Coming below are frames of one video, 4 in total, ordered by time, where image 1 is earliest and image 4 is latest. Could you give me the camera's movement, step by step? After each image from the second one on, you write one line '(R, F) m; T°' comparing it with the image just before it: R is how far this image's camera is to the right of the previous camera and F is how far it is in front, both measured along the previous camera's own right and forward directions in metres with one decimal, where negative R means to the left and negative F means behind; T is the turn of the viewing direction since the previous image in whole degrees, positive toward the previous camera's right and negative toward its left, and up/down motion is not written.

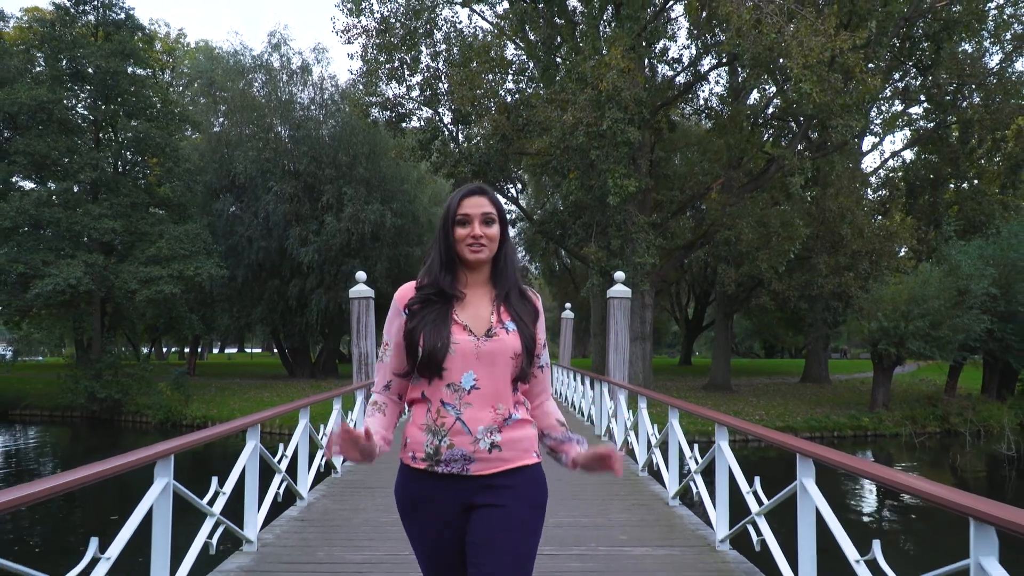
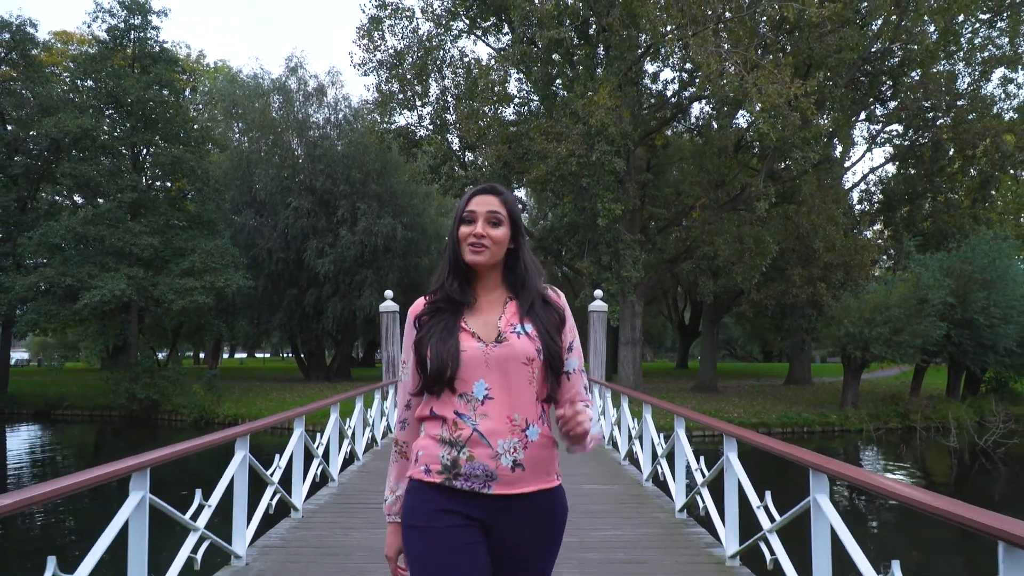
(+0.1, -1.7) m; 0°
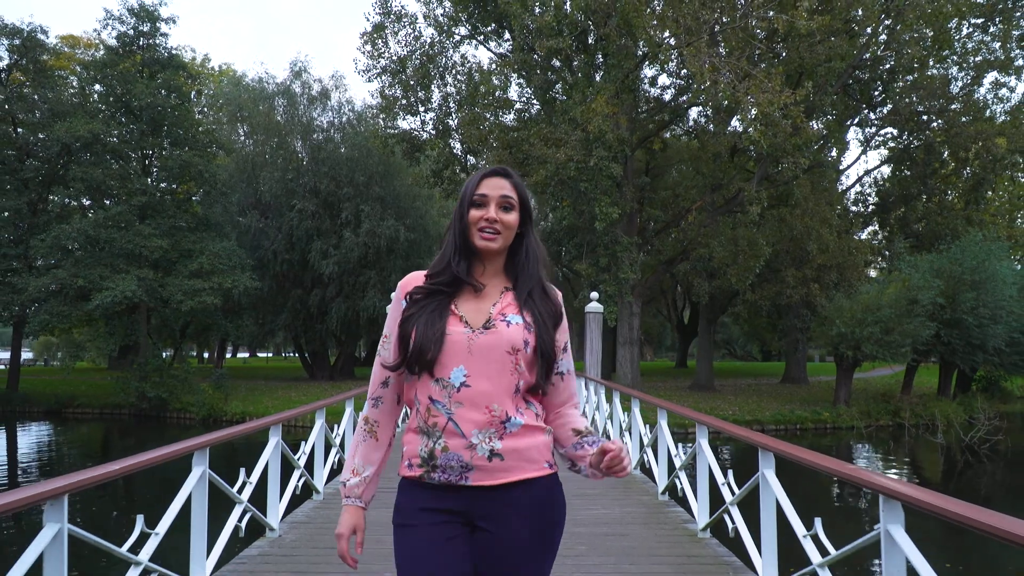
(0.0, -0.5) m; 0°
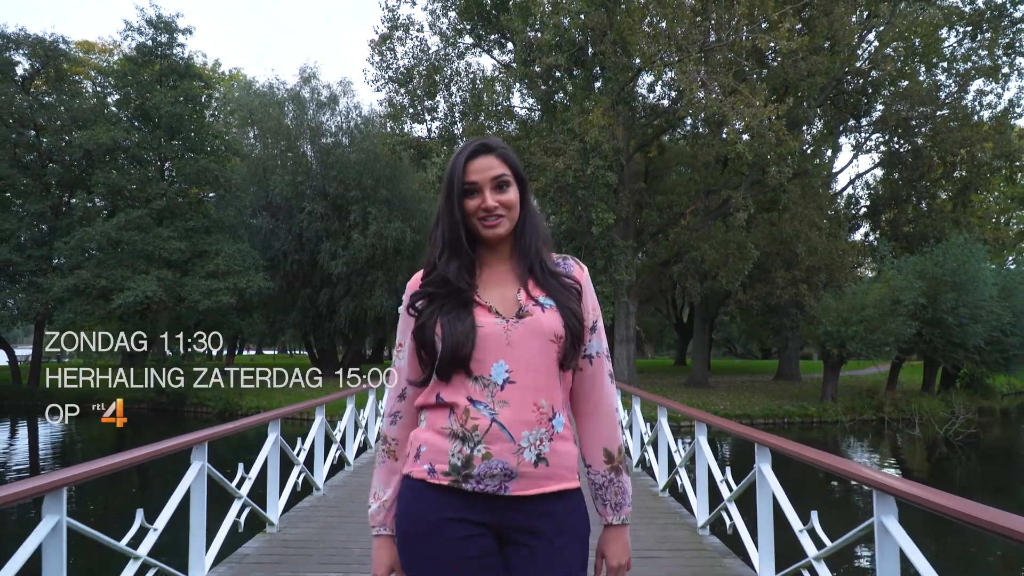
(0.0, -0.9) m; 0°
